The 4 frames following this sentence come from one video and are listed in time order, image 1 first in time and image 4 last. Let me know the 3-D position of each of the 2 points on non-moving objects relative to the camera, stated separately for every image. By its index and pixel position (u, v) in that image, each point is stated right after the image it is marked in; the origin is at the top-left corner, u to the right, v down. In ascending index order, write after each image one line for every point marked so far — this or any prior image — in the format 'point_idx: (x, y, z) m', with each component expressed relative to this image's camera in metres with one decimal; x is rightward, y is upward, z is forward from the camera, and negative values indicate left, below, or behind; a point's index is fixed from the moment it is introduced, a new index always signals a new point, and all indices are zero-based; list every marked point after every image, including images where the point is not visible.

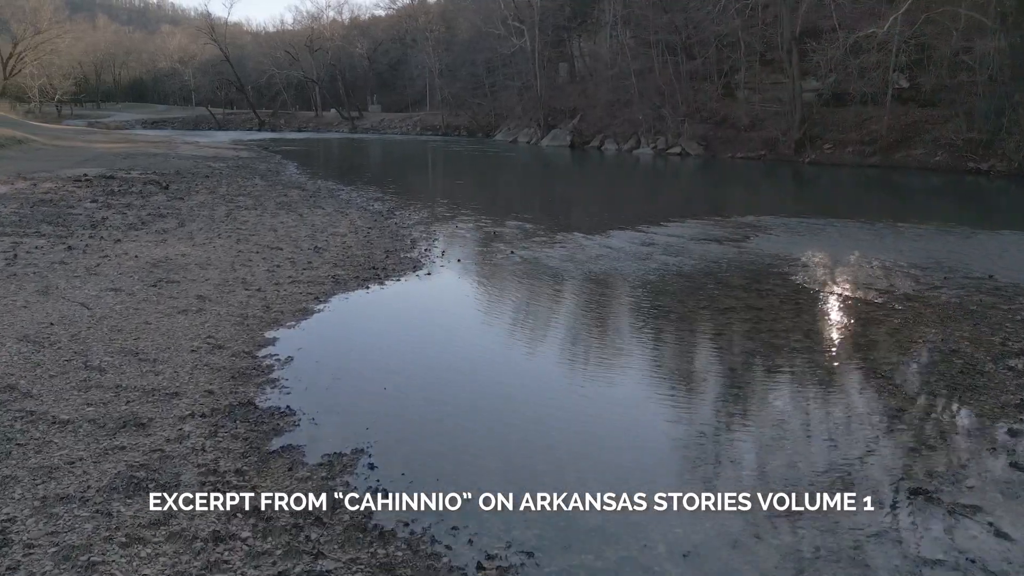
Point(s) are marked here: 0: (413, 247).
0: (-1.9, +0.7, +14.0) m
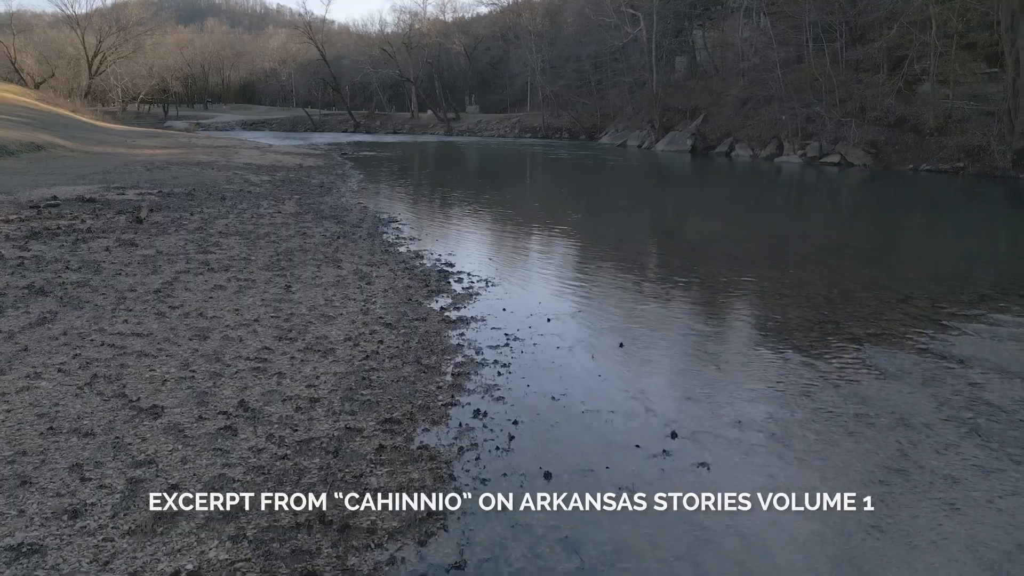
0: (-0.6, -1.0, +6.5) m
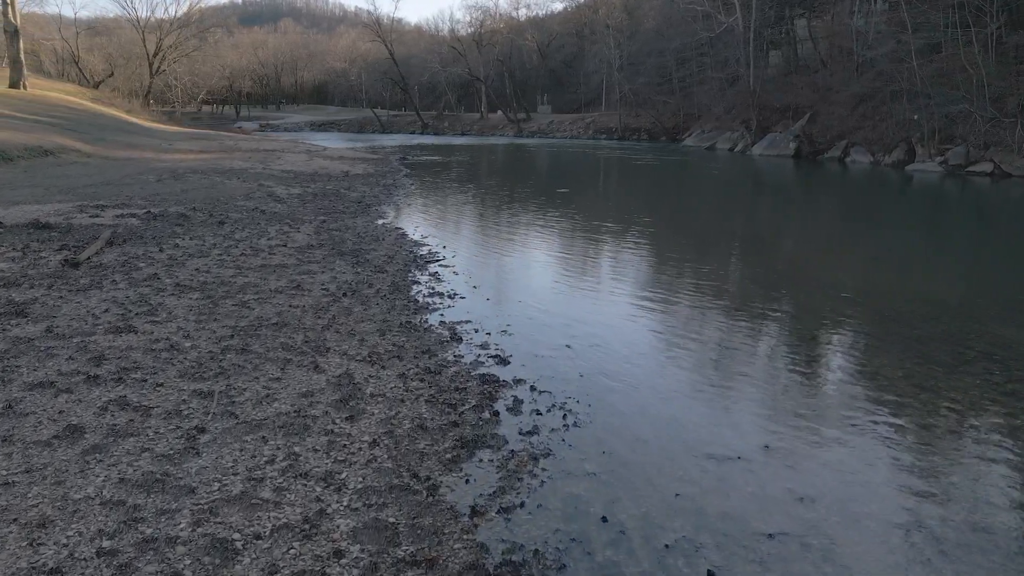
0: (-0.3, -2.0, +1.6) m
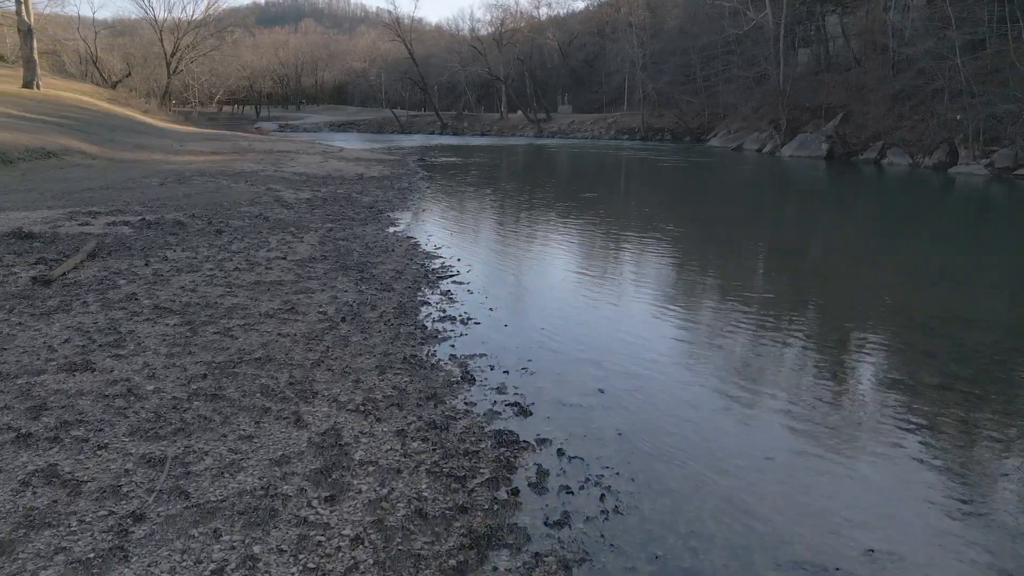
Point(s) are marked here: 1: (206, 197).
0: (-0.2, -2.3, +0.3) m
1: (-7.5, +2.2, +19.0) m
